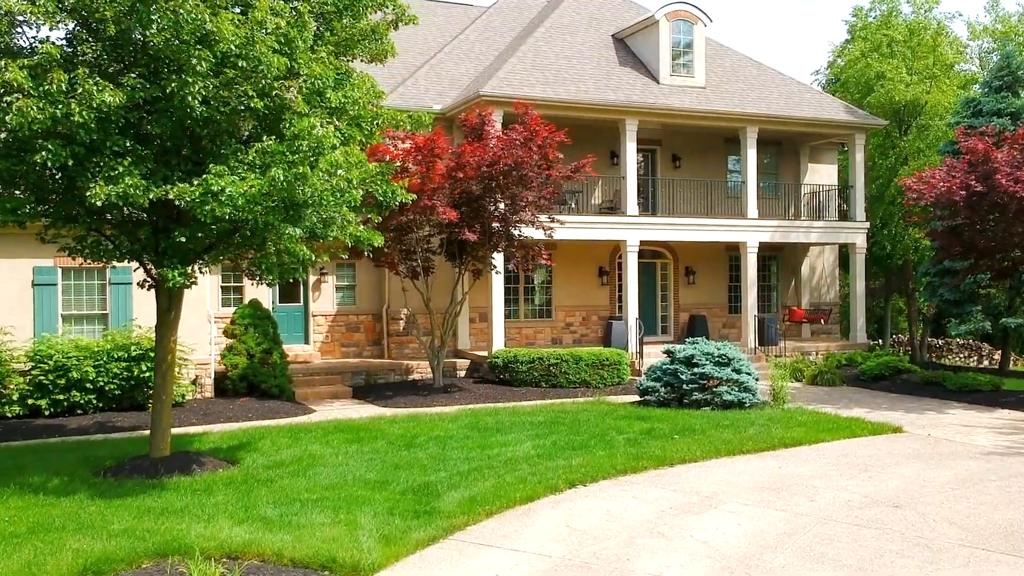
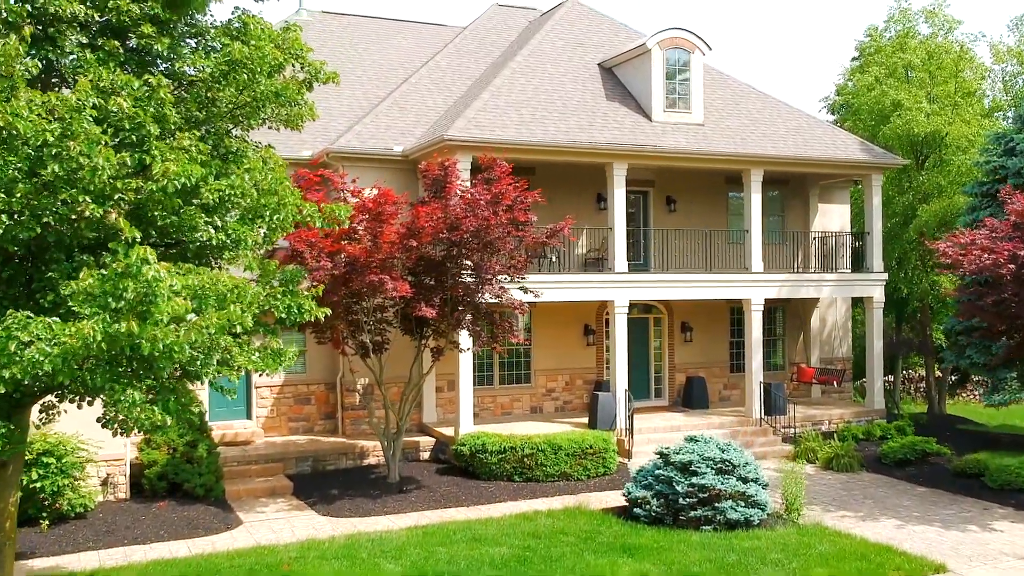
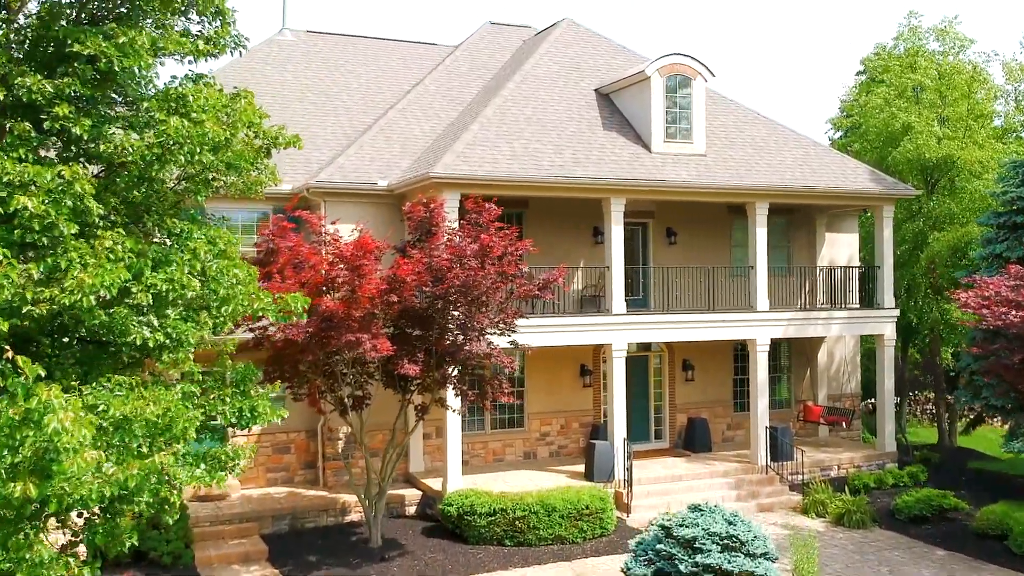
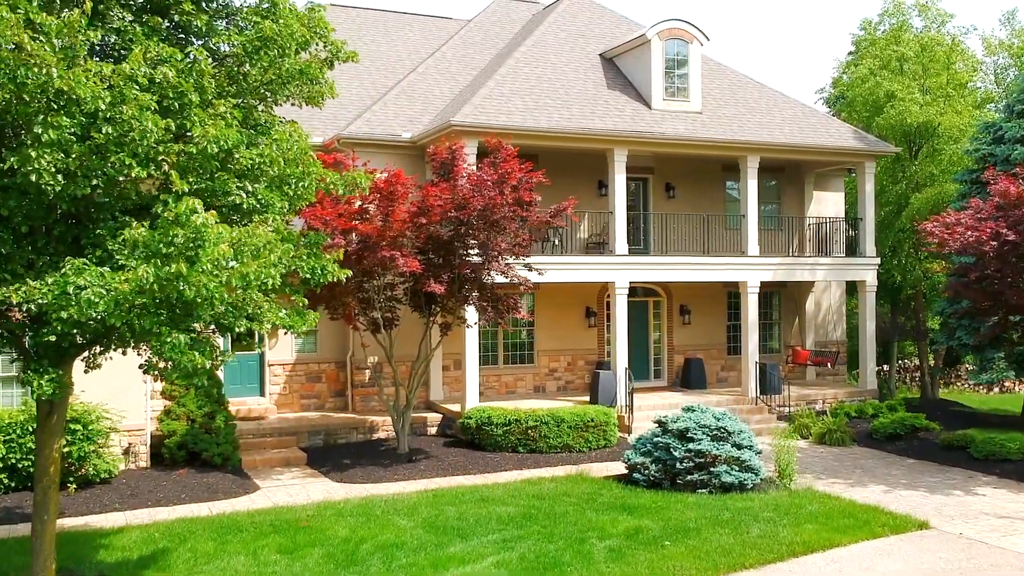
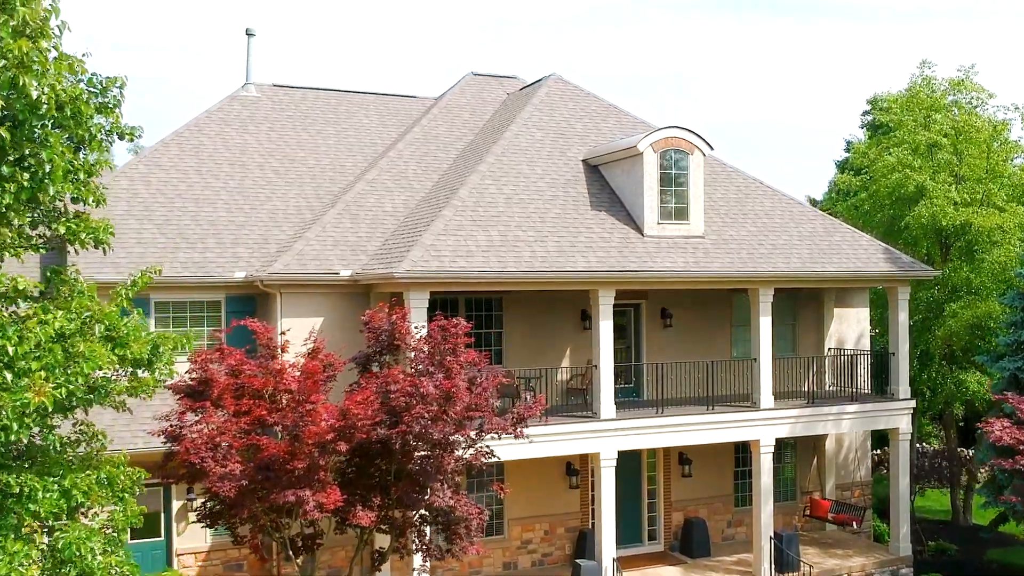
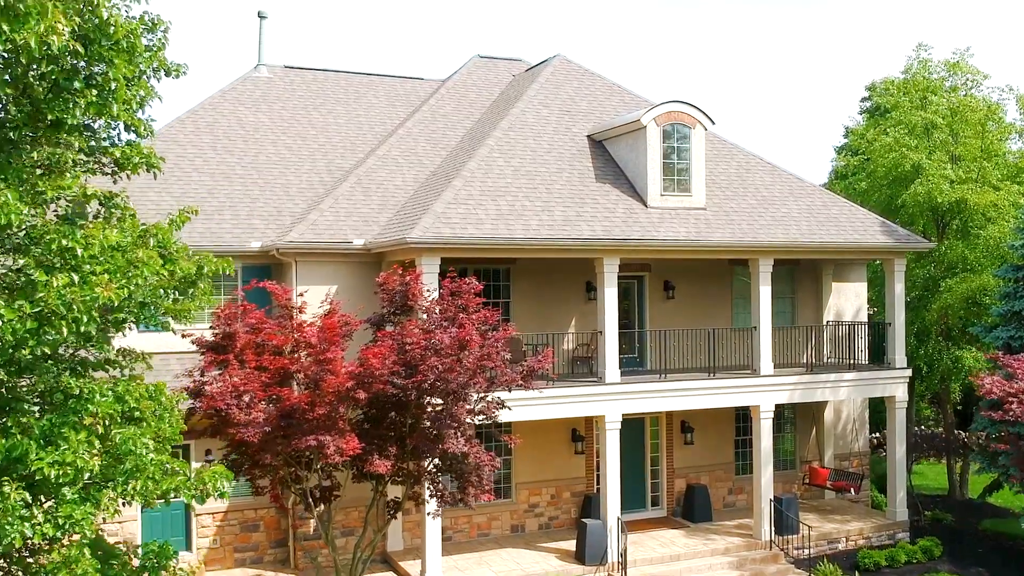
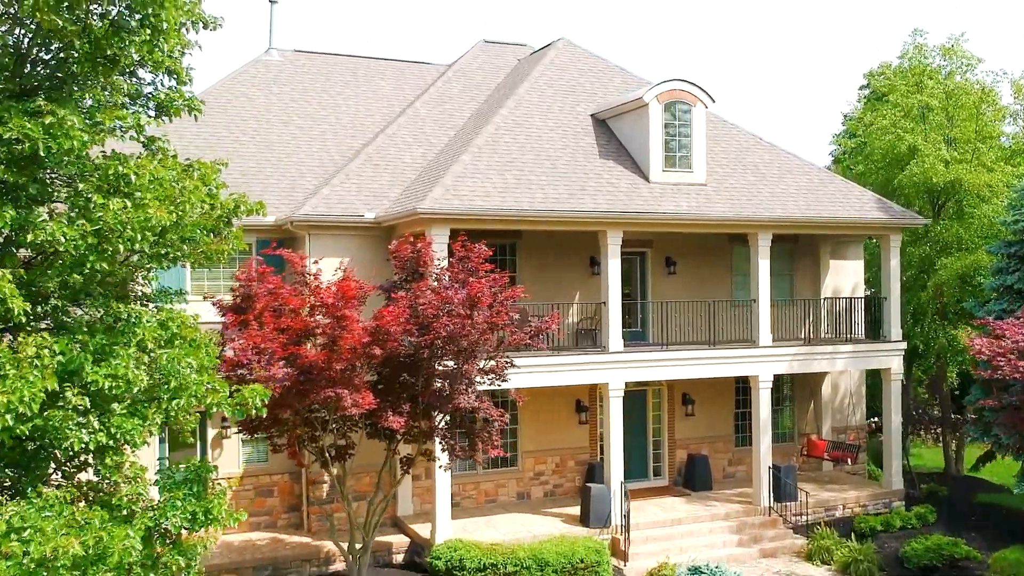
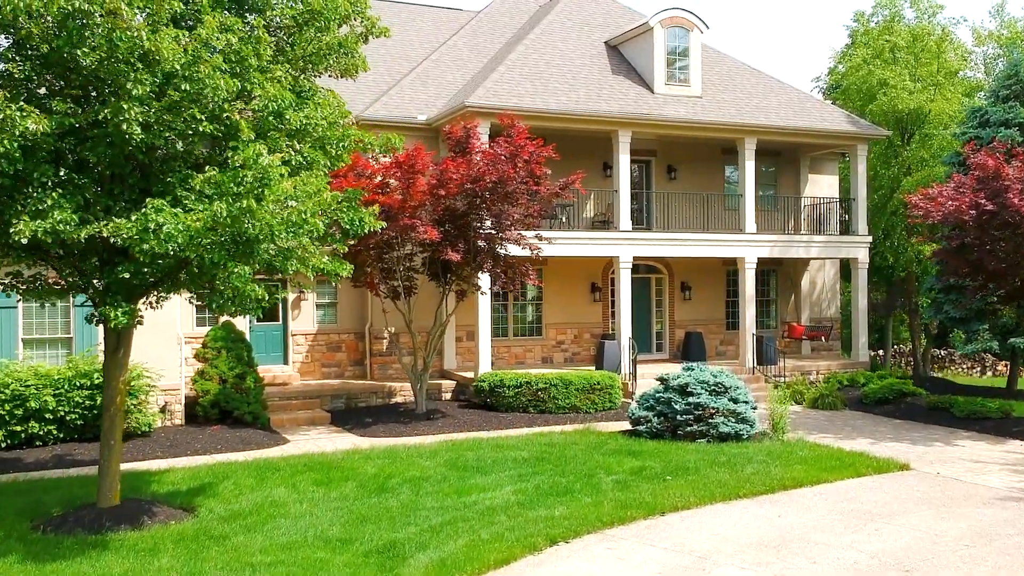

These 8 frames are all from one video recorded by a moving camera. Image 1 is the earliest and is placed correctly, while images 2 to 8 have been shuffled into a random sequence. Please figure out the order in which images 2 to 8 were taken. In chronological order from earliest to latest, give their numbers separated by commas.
8, 4, 2, 3, 7, 6, 5
